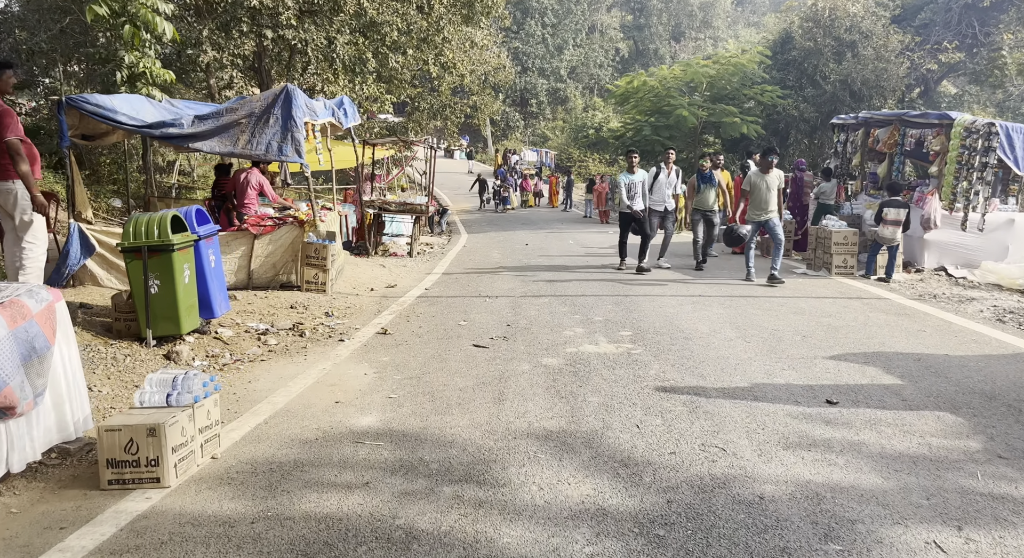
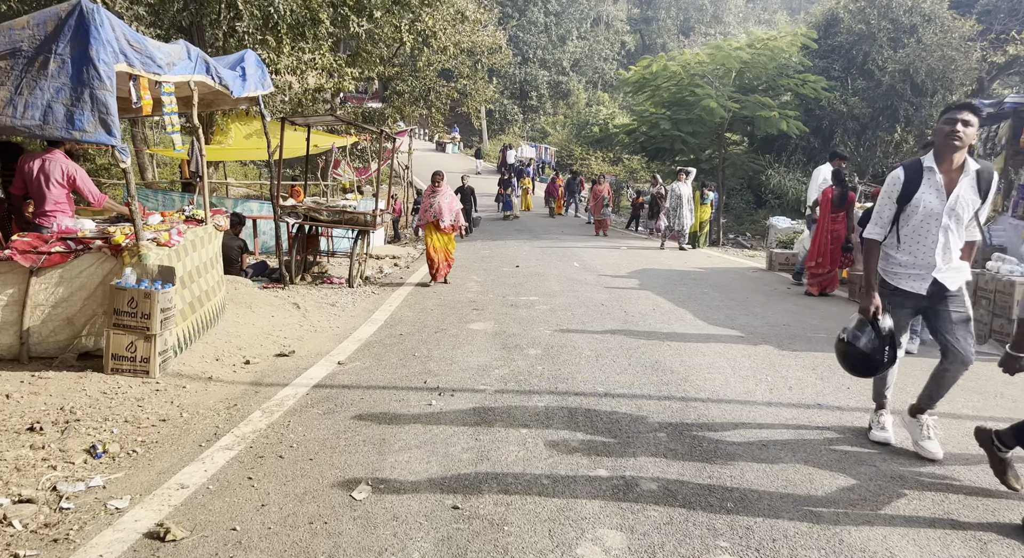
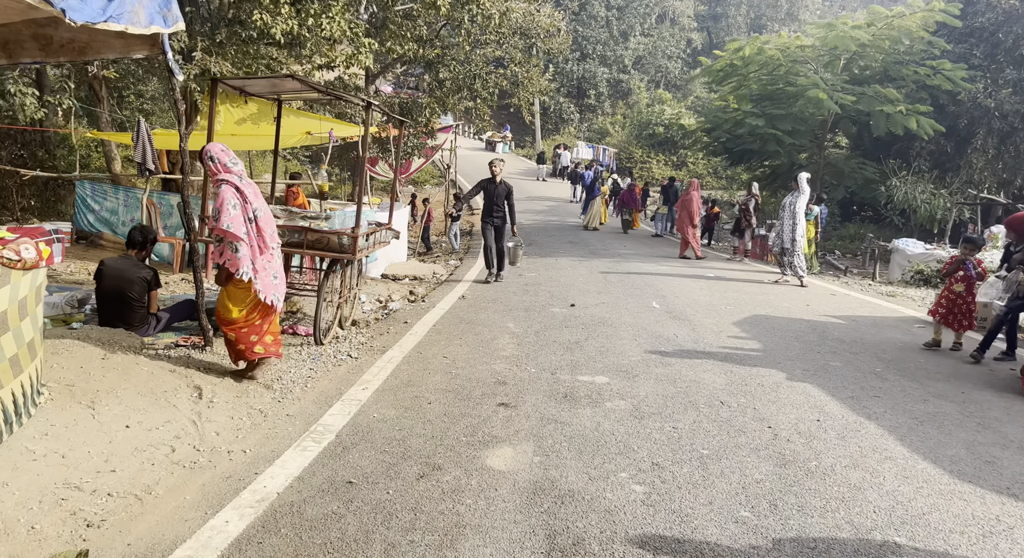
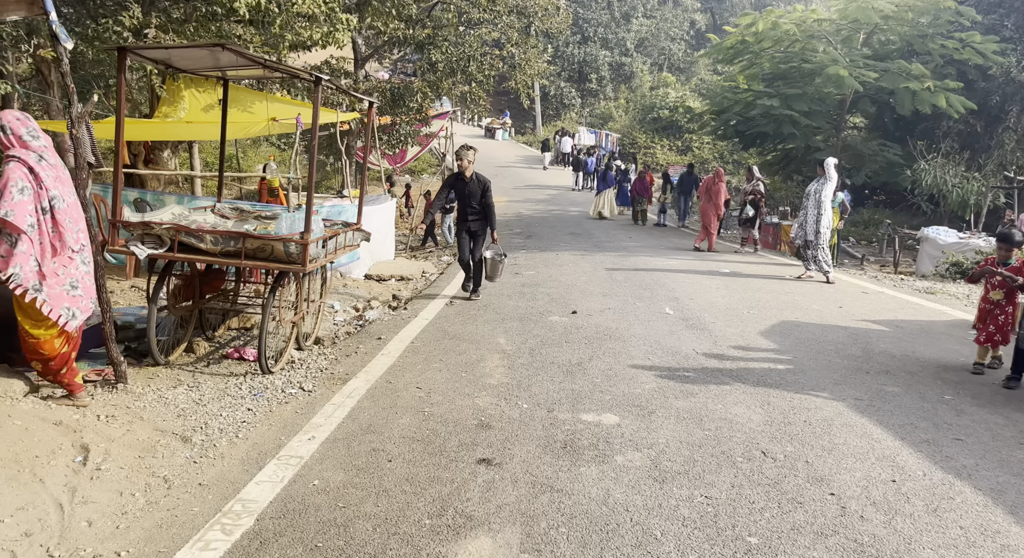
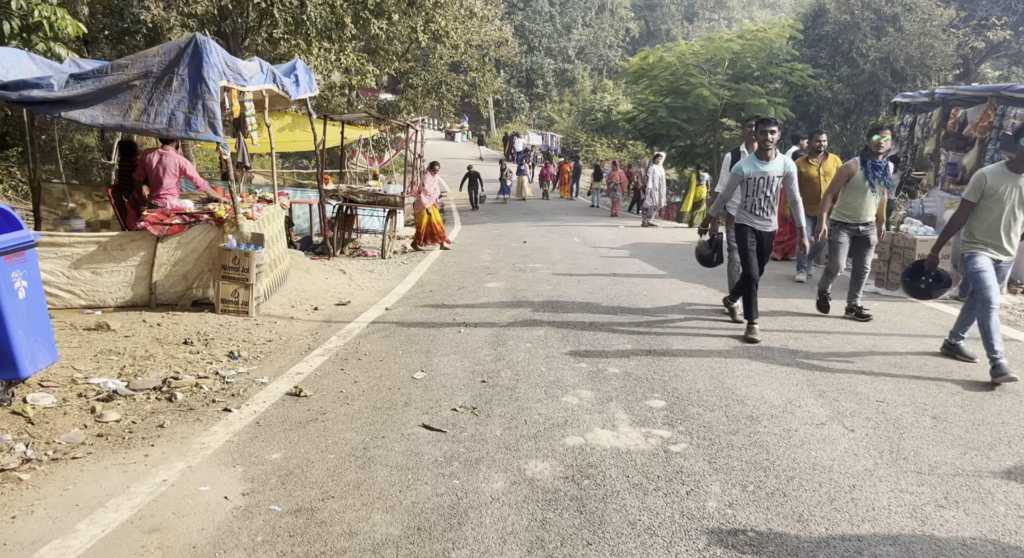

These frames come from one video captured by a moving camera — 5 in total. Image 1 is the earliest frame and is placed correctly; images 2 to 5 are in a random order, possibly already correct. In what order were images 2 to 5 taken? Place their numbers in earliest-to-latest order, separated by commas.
5, 2, 3, 4
